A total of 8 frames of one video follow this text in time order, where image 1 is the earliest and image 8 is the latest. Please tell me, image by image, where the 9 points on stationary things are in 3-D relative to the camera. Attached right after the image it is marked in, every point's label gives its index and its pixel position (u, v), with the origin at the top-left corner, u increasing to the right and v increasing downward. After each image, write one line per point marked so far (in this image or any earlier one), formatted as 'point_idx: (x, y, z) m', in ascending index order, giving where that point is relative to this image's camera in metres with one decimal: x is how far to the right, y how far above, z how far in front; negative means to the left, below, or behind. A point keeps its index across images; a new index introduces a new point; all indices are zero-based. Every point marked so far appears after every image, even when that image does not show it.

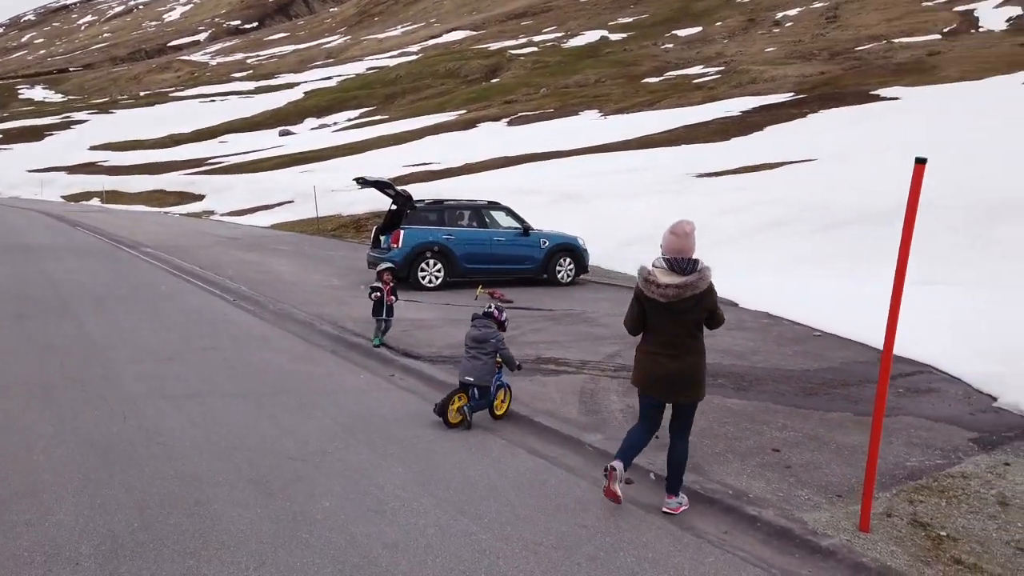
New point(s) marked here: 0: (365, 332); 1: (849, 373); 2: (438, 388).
0: (-2.0, -0.6, +10.5) m
1: (+3.8, -0.9, +8.6) m
2: (-0.7, -1.0, +7.6) m
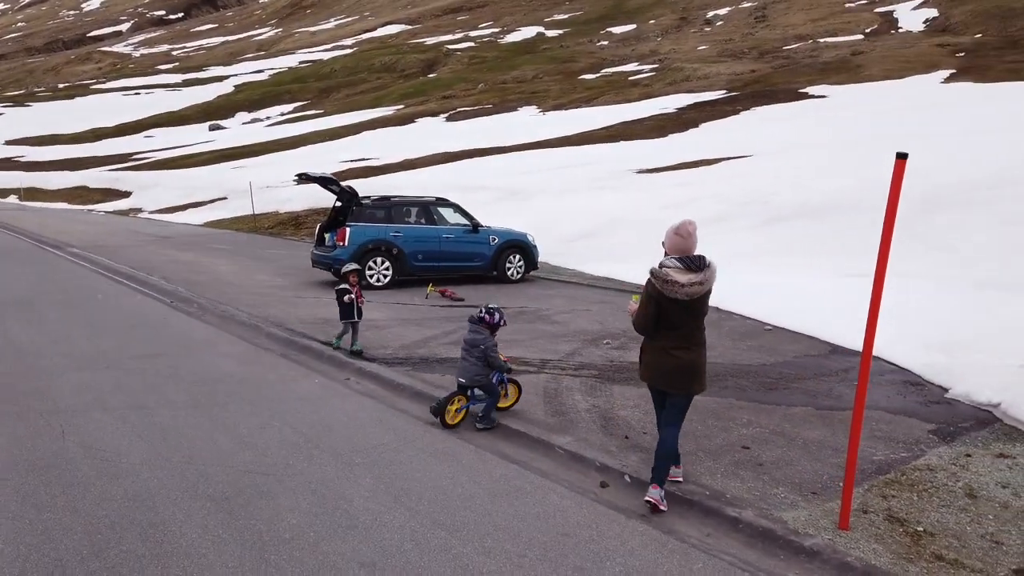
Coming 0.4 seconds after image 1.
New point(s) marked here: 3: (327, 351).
0: (-2.6, -0.6, +10.2) m
1: (+3.3, -0.9, +8.7) m
2: (-1.1, -1.0, +7.3) m
3: (-2.1, -0.7, +8.9) m
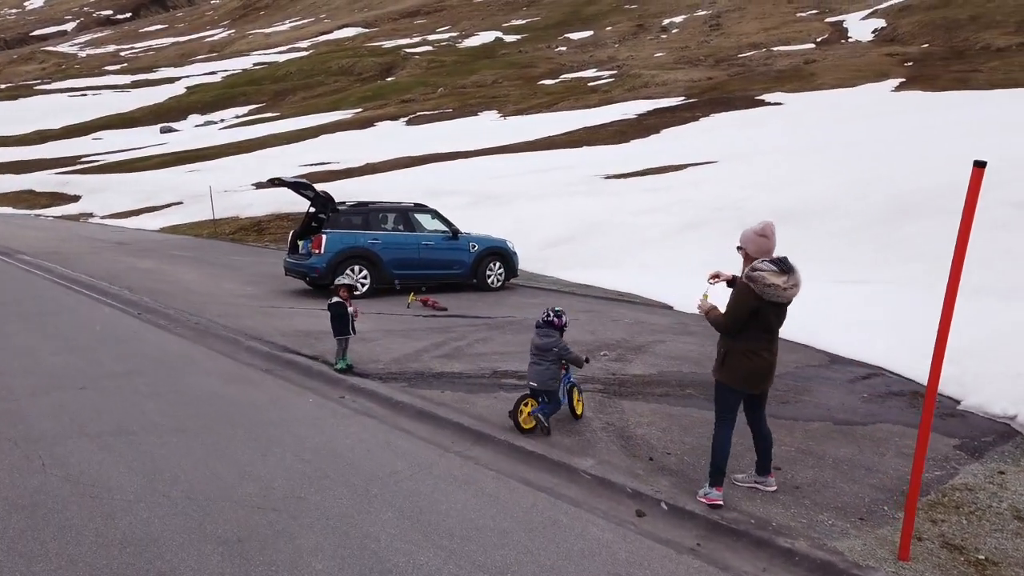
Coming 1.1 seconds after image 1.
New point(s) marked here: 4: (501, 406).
0: (-2.7, -0.7, +9.7) m
1: (+3.3, -1.0, +8.5) m
2: (-1.0, -1.1, +6.9) m
3: (-2.1, -0.9, +8.4) m
4: (-0.1, -1.1, +7.1) m
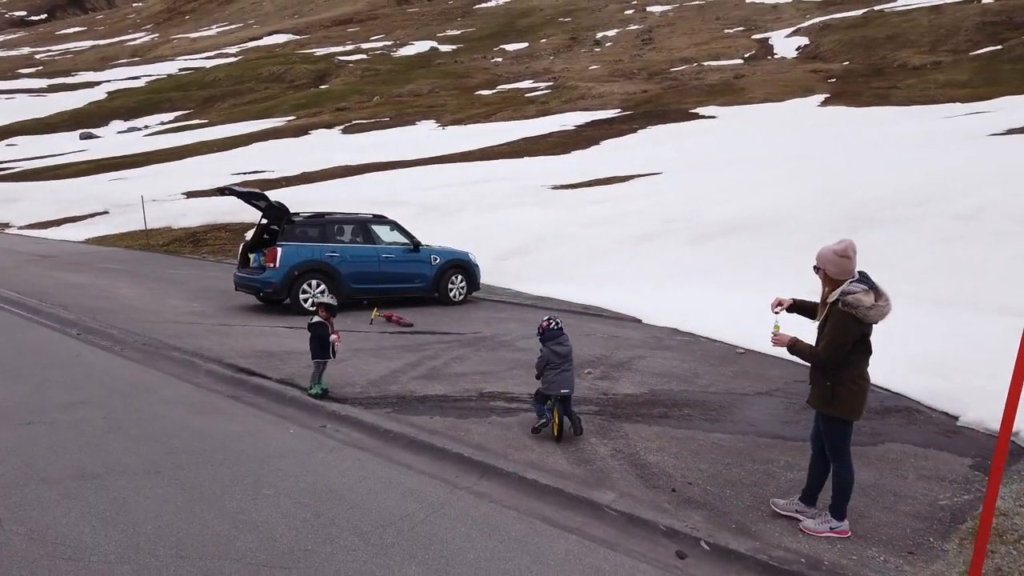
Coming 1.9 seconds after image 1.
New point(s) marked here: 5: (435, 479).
0: (-2.9, -1.0, +9.1) m
1: (+3.1, -1.2, +8.4) m
2: (-1.1, -1.3, +6.4) m
3: (-2.3, -1.1, +7.8) m
4: (-0.1, -1.3, +6.6) m
5: (-0.5, -1.3, +5.4) m
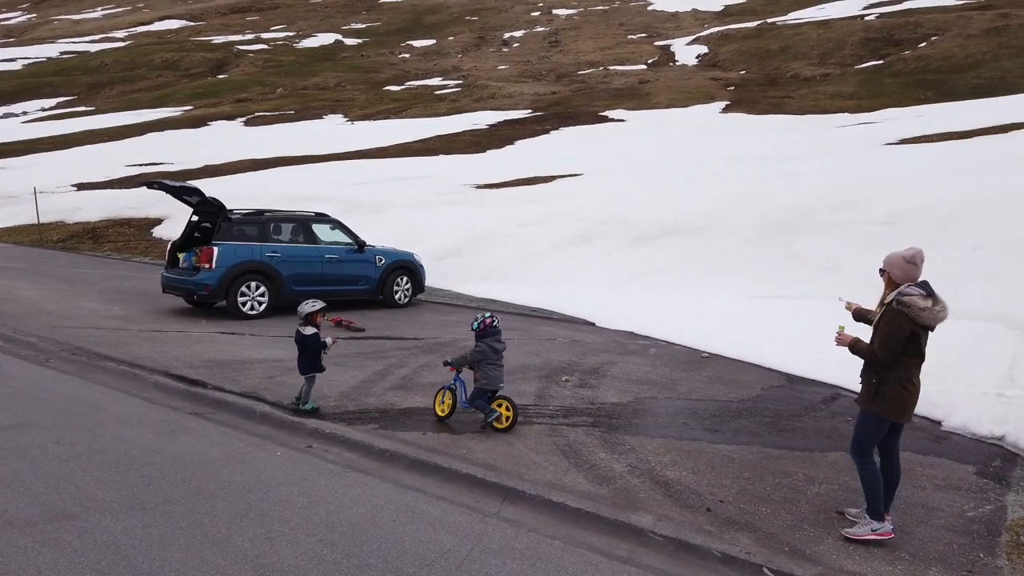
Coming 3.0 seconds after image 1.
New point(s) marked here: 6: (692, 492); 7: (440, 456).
0: (-3.2, -1.0, +8.3) m
1: (+2.9, -1.2, +8.4) m
2: (-1.0, -1.3, +5.9) m
3: (-2.4, -1.1, +7.2) m
4: (-0.1, -1.3, +6.3) m
5: (-0.3, -1.4, +4.9) m
6: (+1.3, -1.4, +5.4) m
7: (-0.6, -1.3, +6.0) m
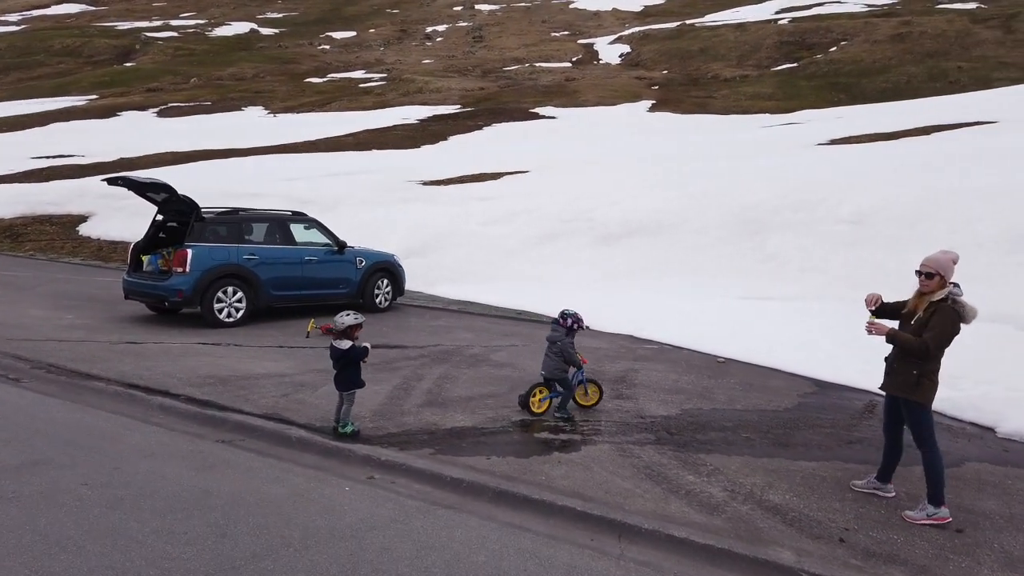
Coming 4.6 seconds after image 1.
0: (-2.7, -1.1, +7.5) m
1: (+3.3, -1.3, +8.2) m
2: (-0.3, -1.4, +5.4) m
3: (-1.8, -1.2, +6.5) m
4: (+0.5, -1.4, +5.8) m
5: (+0.4, -1.5, +4.4) m
6: (+2.0, -1.5, +5.0) m
7: (+0.1, -1.4, +5.5) m
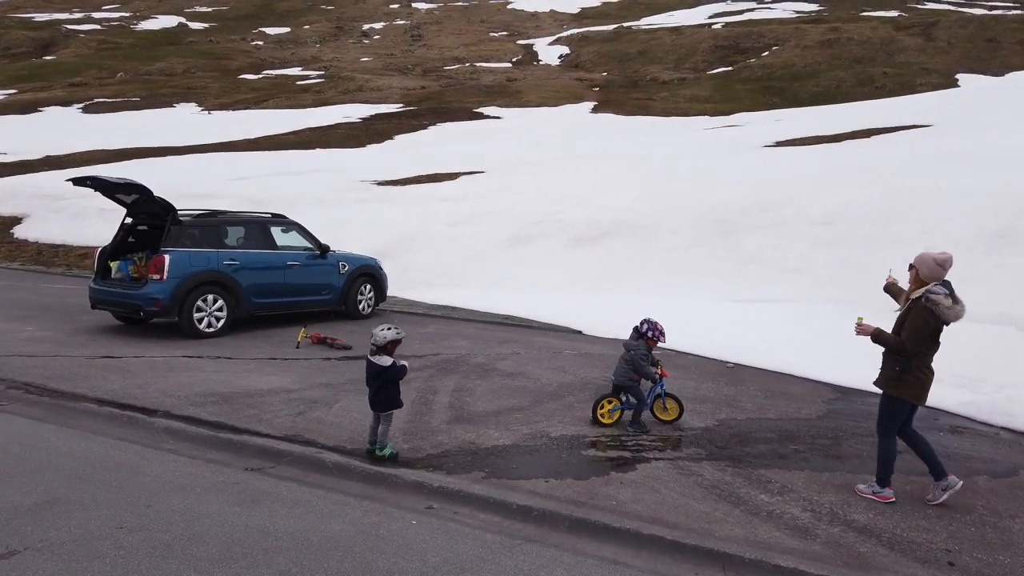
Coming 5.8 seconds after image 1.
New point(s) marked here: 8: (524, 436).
0: (-2.4, -1.2, +6.9) m
1: (+3.6, -1.3, +8.1) m
2: (+0.2, -1.5, +5.0) m
3: (-1.4, -1.3, +6.0) m
4: (+1.0, -1.5, +5.4) m
5: (+1.0, -1.6, +4.1) m
6: (+2.5, -1.6, +4.8) m
7: (+0.6, -1.5, +5.1) m
8: (+0.1, -1.3, +6.8) m
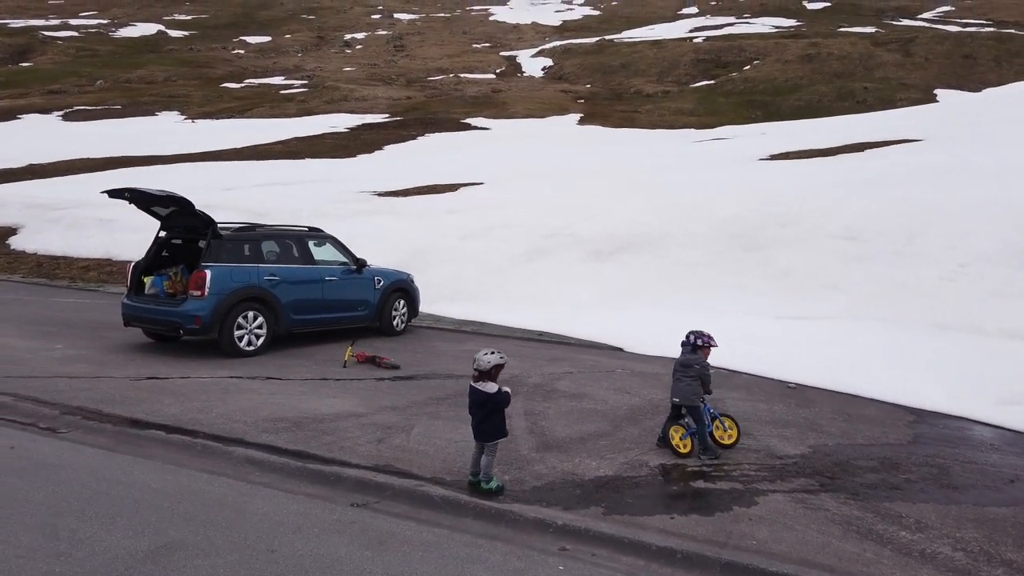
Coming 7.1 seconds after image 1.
0: (-1.6, -1.4, +6.5) m
1: (+4.4, -1.6, +7.8) m
2: (+1.0, -1.7, +4.6) m
3: (-0.5, -1.5, +5.6) m
4: (+1.9, -1.7, +5.1) m
5: (+1.9, -1.7, +3.8) m
6: (+3.4, -1.8, +4.5) m
7: (+1.5, -1.7, +4.8) m
8: (+0.9, -1.5, +6.5) m
